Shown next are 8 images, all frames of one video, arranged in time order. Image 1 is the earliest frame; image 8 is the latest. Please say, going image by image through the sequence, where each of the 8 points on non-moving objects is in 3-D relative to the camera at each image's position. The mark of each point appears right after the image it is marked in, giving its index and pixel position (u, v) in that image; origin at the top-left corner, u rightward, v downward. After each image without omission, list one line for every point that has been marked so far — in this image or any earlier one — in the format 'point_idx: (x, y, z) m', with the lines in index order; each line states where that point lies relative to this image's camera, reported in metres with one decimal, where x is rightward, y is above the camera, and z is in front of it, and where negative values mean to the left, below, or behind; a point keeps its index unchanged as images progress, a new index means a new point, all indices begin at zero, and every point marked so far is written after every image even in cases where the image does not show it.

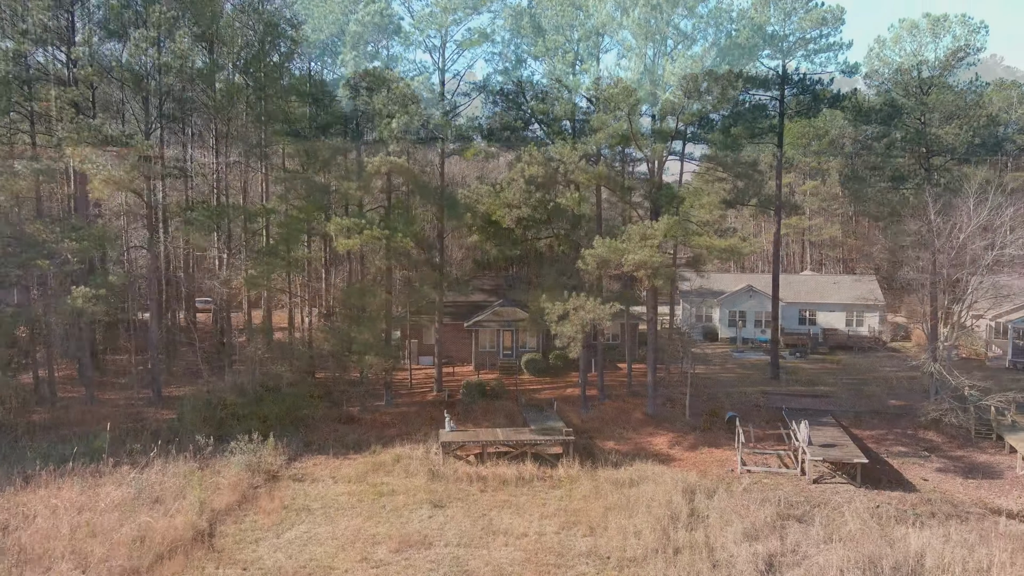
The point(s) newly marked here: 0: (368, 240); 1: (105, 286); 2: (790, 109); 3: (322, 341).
0: (-2.3, +0.7, +12.4) m
1: (-7.1, 0.0, +13.4) m
2: (+5.6, +3.6, +15.2) m
3: (-3.4, -0.9, +13.6) m
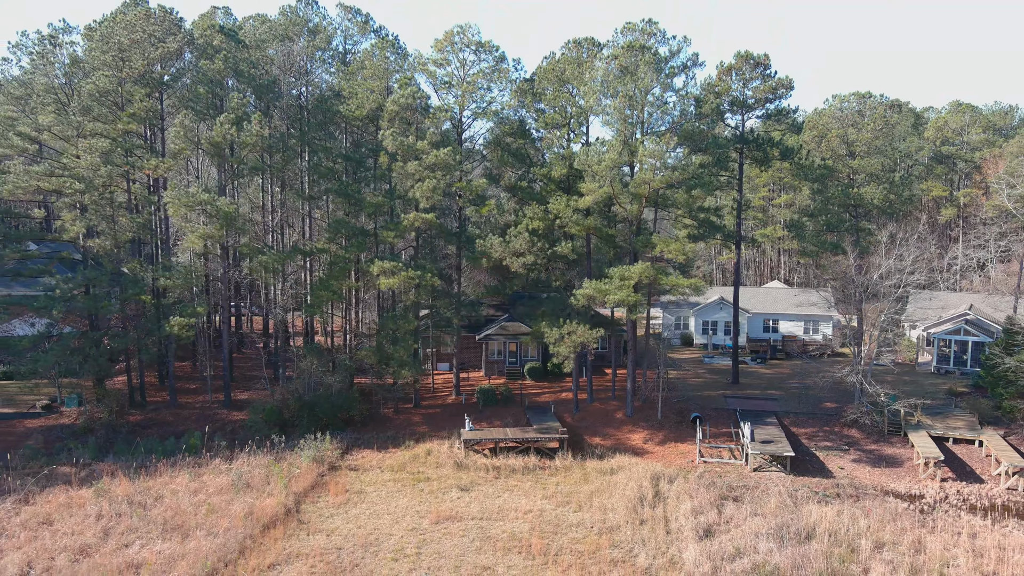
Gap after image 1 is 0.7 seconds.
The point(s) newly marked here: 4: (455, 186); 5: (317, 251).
0: (-2.2, +0.2, +15.4) m
1: (-7.0, -0.5, +16.4) m
2: (+5.7, +3.1, +18.3) m
3: (-3.2, -1.5, +16.7) m
4: (-1.1, +2.0, +15.3) m
5: (-4.2, +0.7, +16.3) m
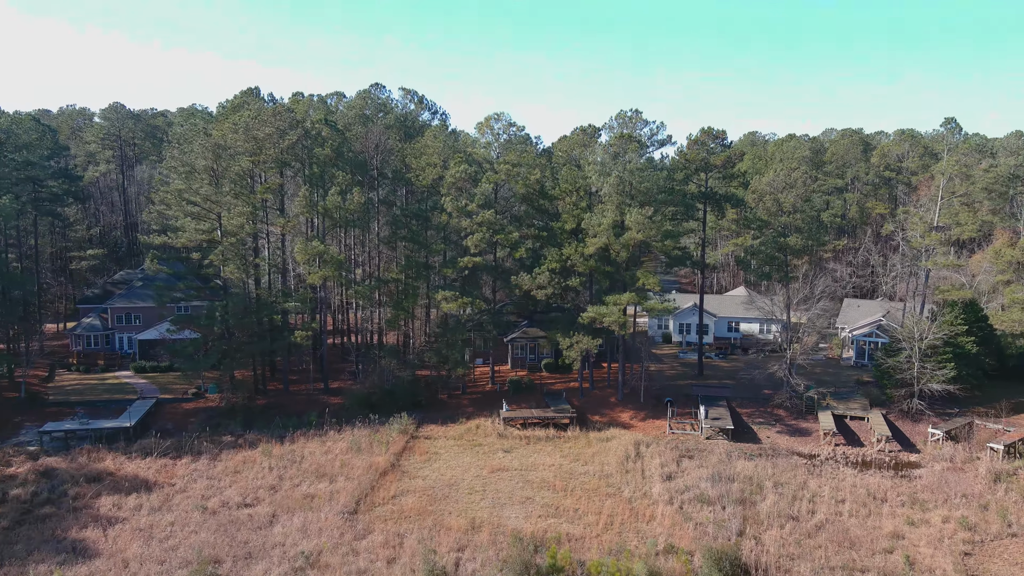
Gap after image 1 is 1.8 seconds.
0: (-1.5, -0.4, +21.5) m
1: (-6.3, -1.1, +22.5) m
2: (+6.4, +2.5, +24.3) m
3: (-2.6, -2.0, +22.8) m
4: (-0.4, +1.4, +21.4) m
5: (-3.5, +0.1, +22.3) m
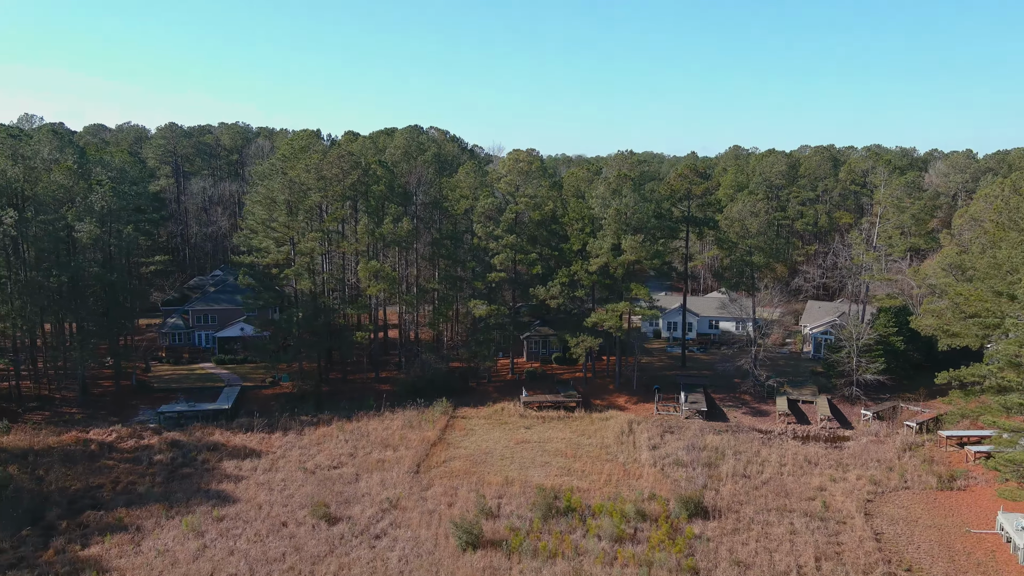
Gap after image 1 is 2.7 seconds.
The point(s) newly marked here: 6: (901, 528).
0: (-0.9, -0.8, +26.7) m
1: (-5.7, -1.4, +27.7) m
2: (+7.0, +2.3, +29.4) m
3: (-1.9, -2.3, +28.0) m
4: (+0.2, +1.1, +26.5) m
5: (-2.8, -0.2, +27.4) m
6: (+9.3, -5.7, +17.9) m
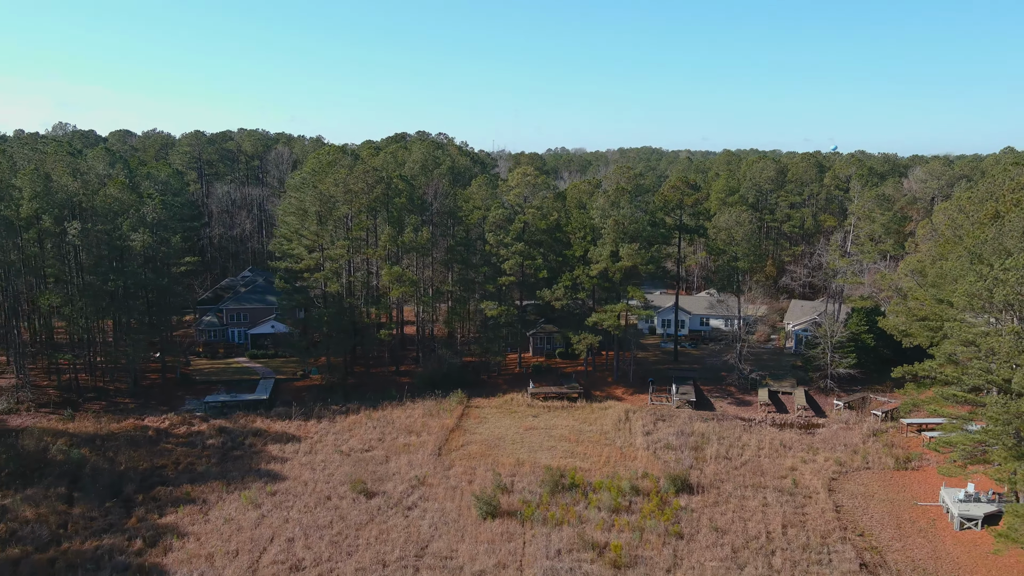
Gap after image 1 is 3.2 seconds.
0: (-0.5, -0.9, +29.5) m
1: (-5.3, -1.5, +30.5) m
2: (+7.3, +2.2, +32.3) m
3: (-1.6, -2.4, +30.9) m
4: (+0.5, +1.0, +29.3) m
5: (-2.5, -0.3, +30.3) m
6: (+9.6, -5.9, +20.9) m
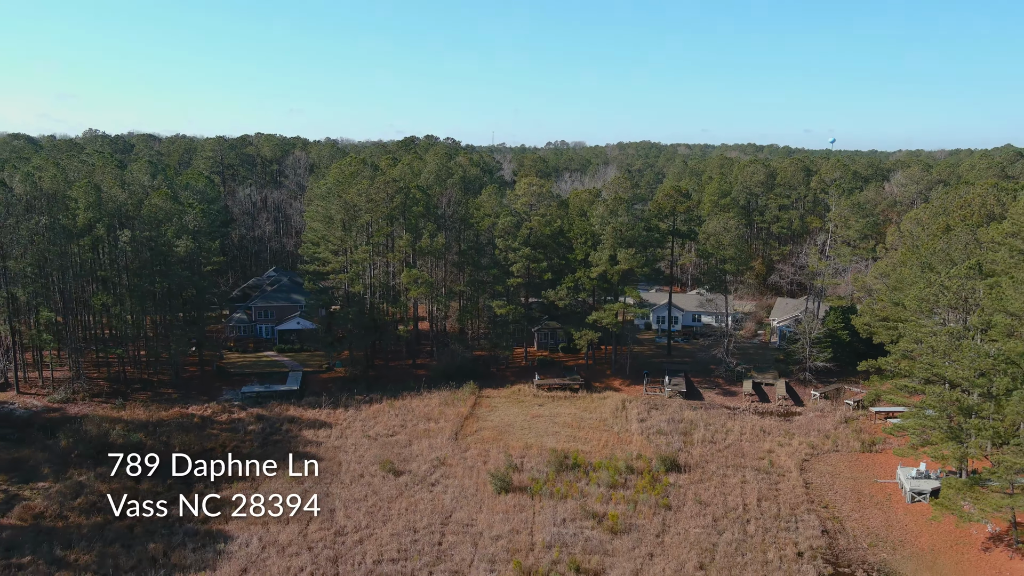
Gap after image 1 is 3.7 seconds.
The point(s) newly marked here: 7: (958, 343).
0: (-0.2, -0.9, +32.4) m
1: (-5.0, -1.5, +33.4) m
2: (+7.6, +2.2, +35.1) m
3: (-1.3, -2.4, +33.8) m
4: (+0.8, +1.0, +32.2) m
5: (-2.2, -0.3, +33.1) m
6: (+9.9, -6.0, +23.8) m
7: (+11.7, -1.4, +19.9) m
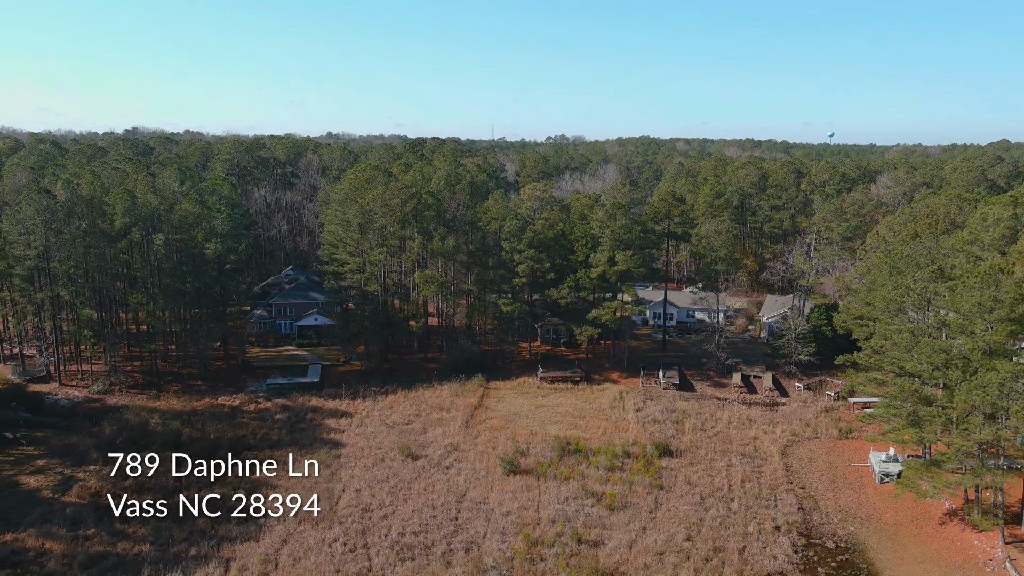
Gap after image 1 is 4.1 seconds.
0: (0.0, -0.8, +34.7) m
1: (-4.8, -1.5, +35.7) m
2: (+7.9, +2.3, +37.4) m
3: (-1.1, -2.4, +36.1) m
4: (+1.1, +1.0, +34.5) m
5: (-2.0, -0.2, +35.4) m
6: (+10.2, -6.1, +26.2) m
7: (+12.0, -1.5, +22.2) m
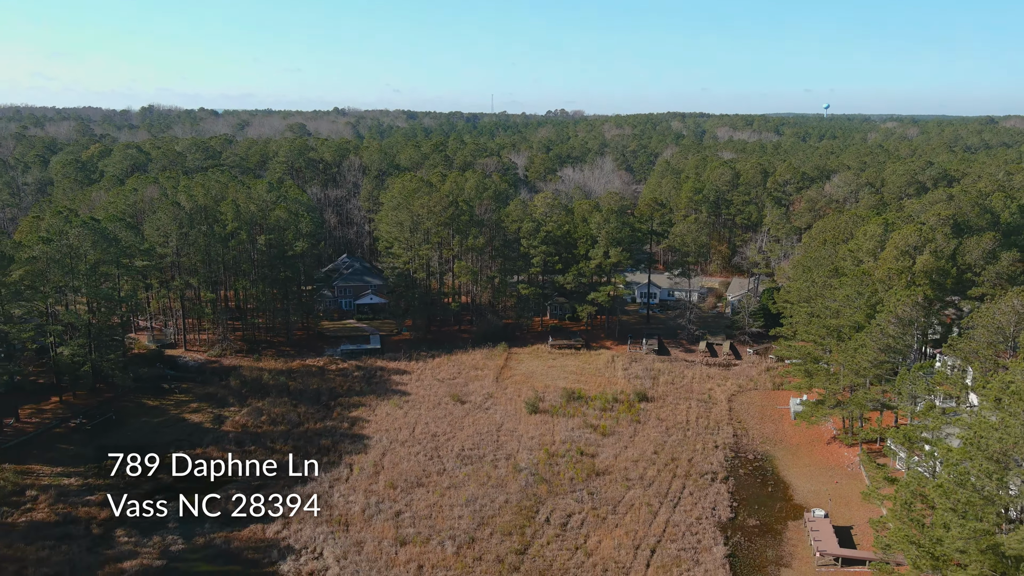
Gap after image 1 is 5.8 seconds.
0: (+1.0, -0.1, +44.5) m
1: (-3.8, -0.6, +45.6) m
2: (+8.8, +3.1, +47.1) m
3: (-0.1, -1.5, +46.0) m
4: (+2.1, +1.8, +44.2) m
5: (-1.0, +0.6, +45.3) m
6: (+11.2, -5.7, +36.3) m
7: (+13.0, -1.3, +32.2) m
